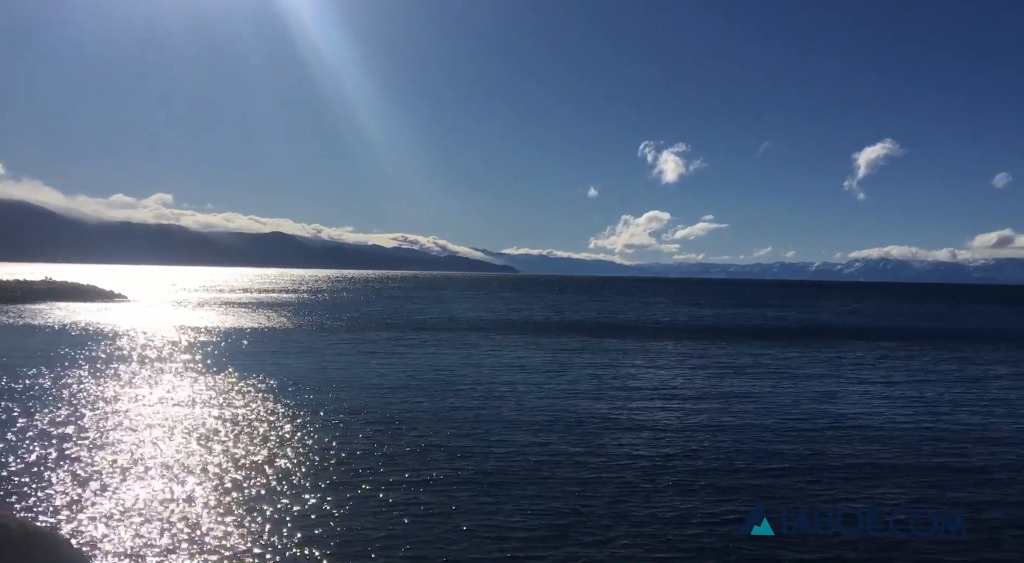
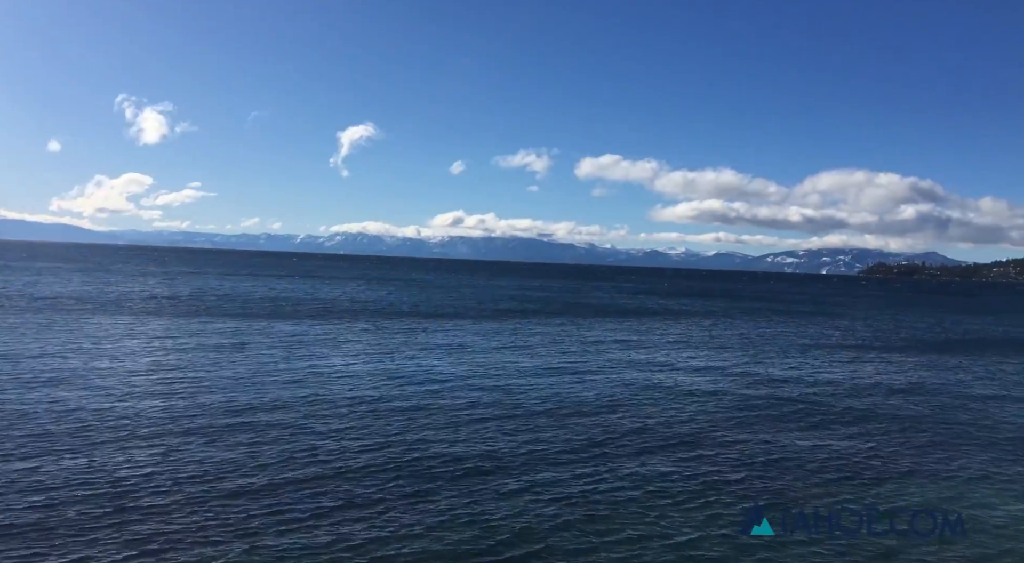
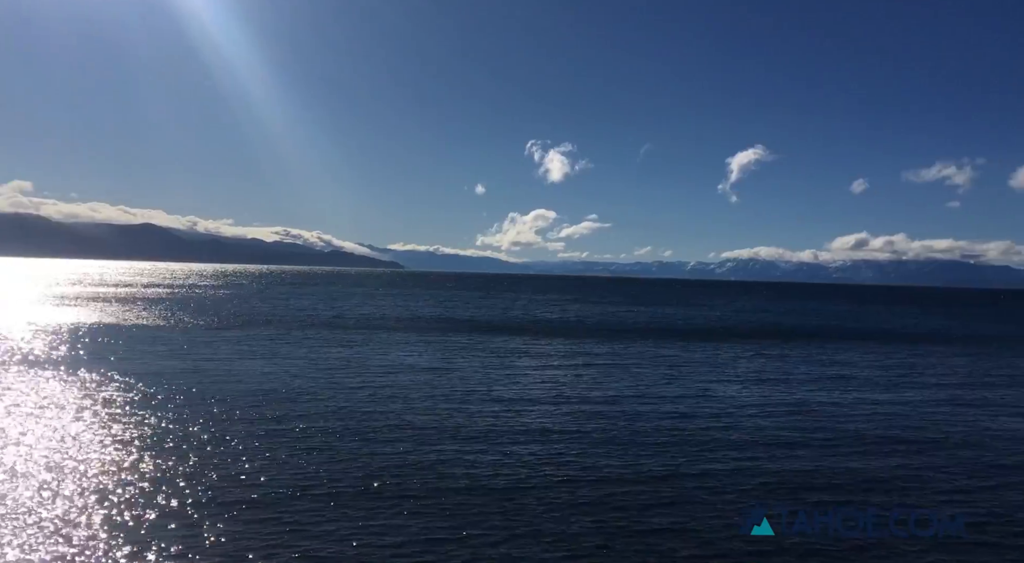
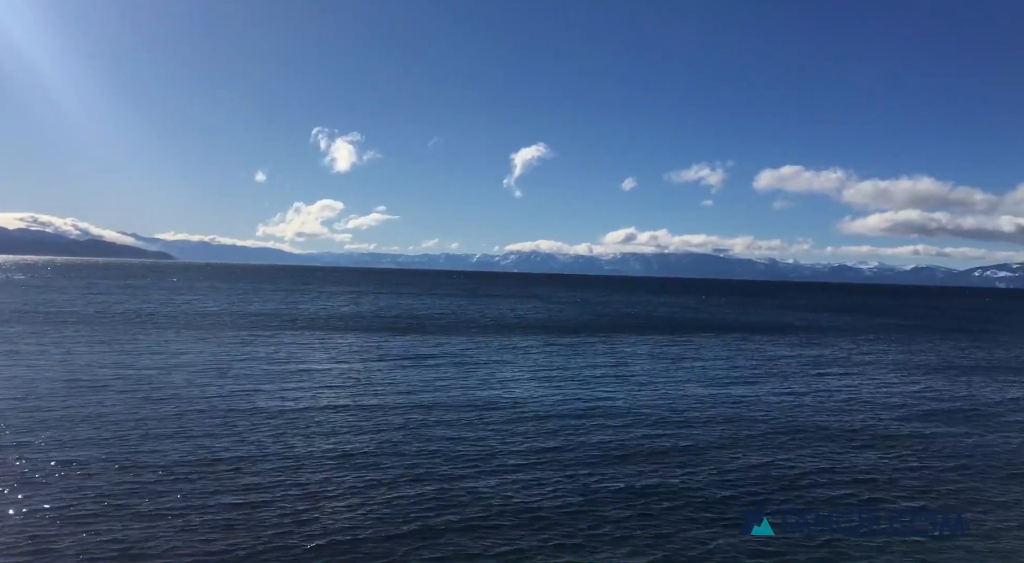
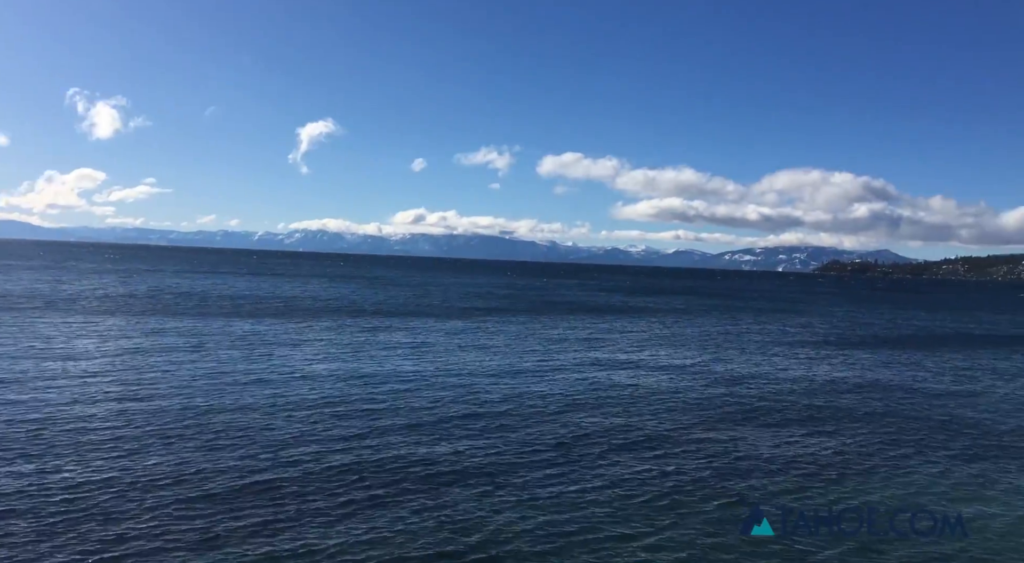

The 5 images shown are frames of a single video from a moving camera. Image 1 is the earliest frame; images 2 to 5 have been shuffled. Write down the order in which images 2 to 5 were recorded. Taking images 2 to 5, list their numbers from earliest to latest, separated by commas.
3, 4, 2, 5
